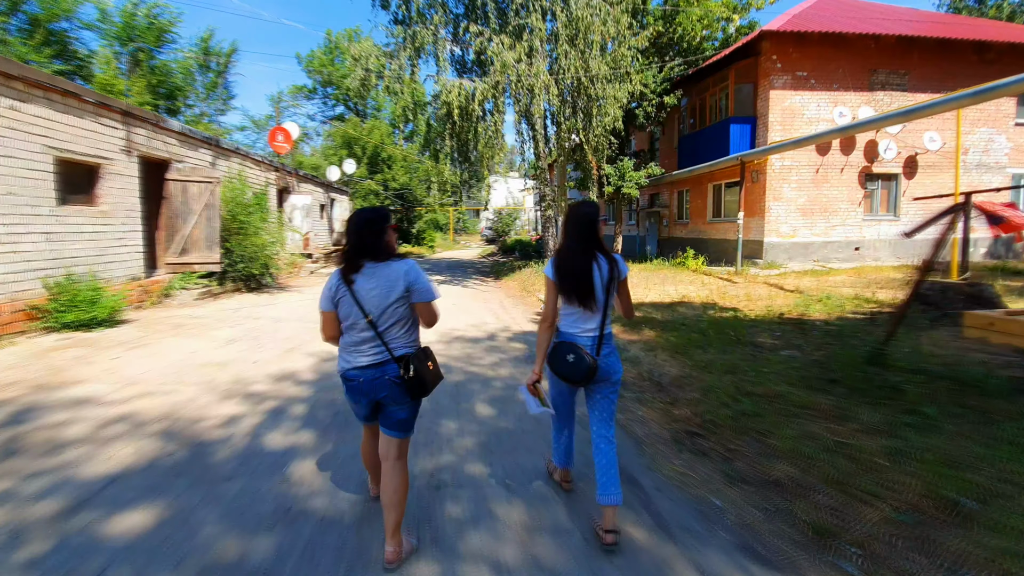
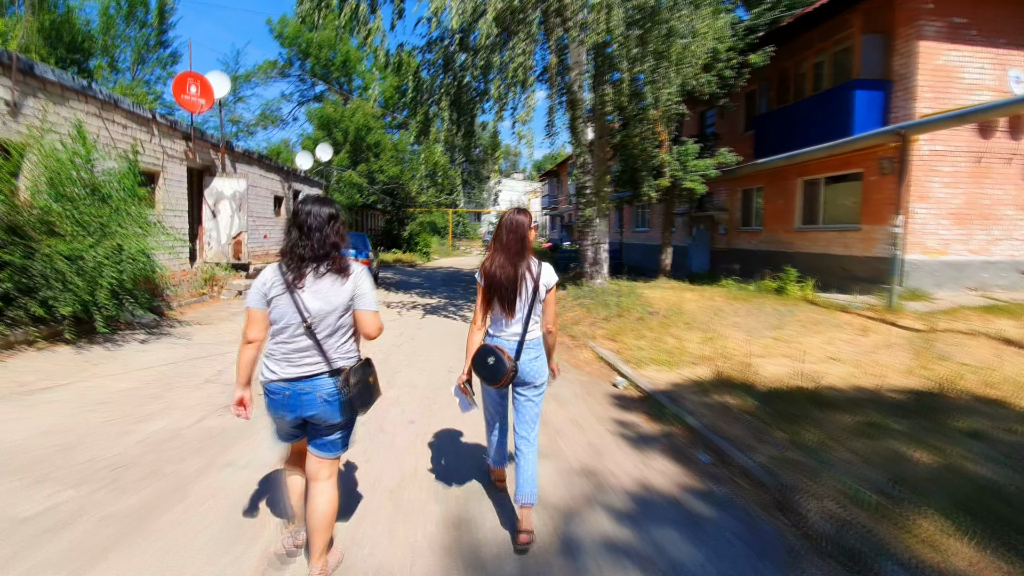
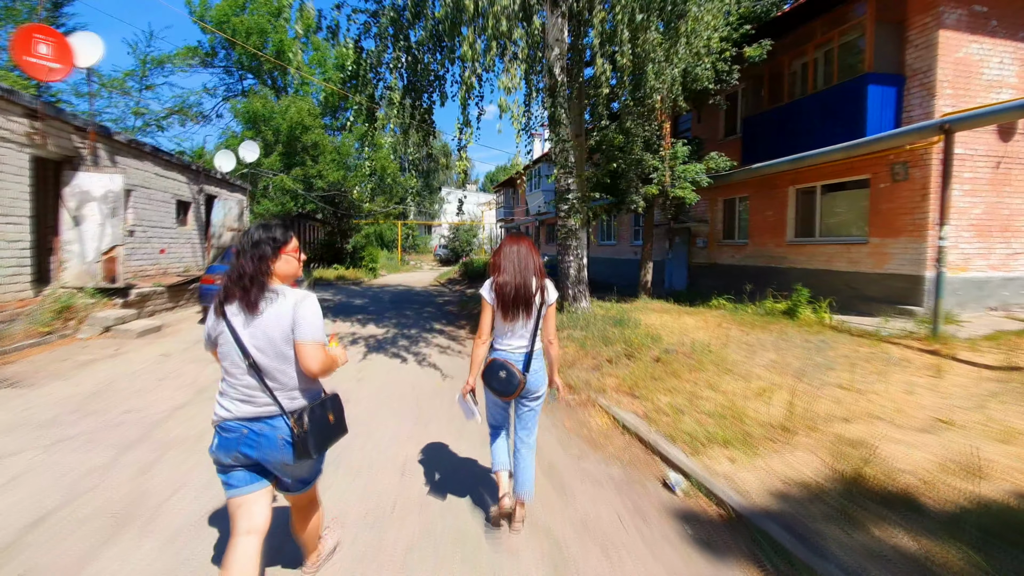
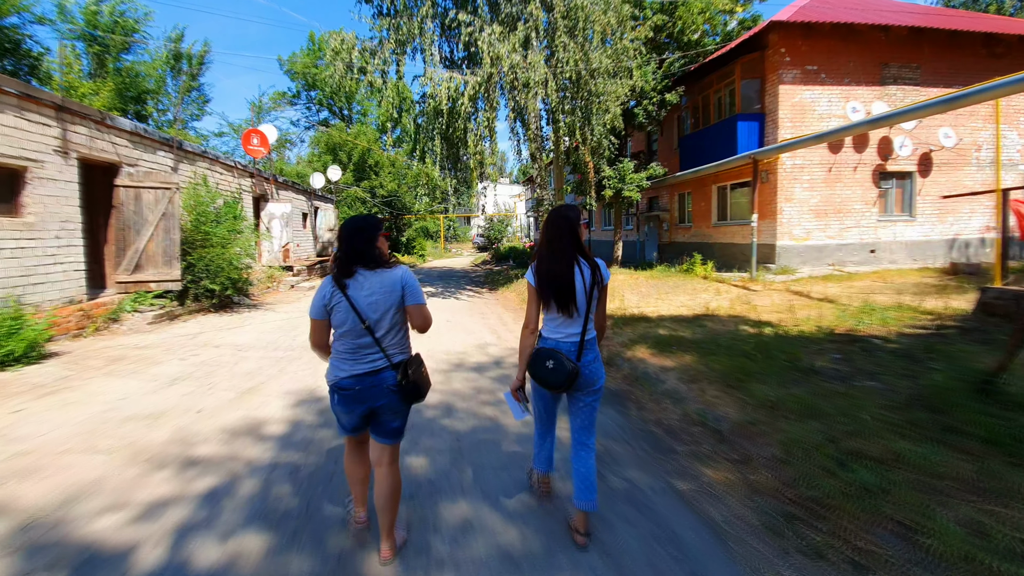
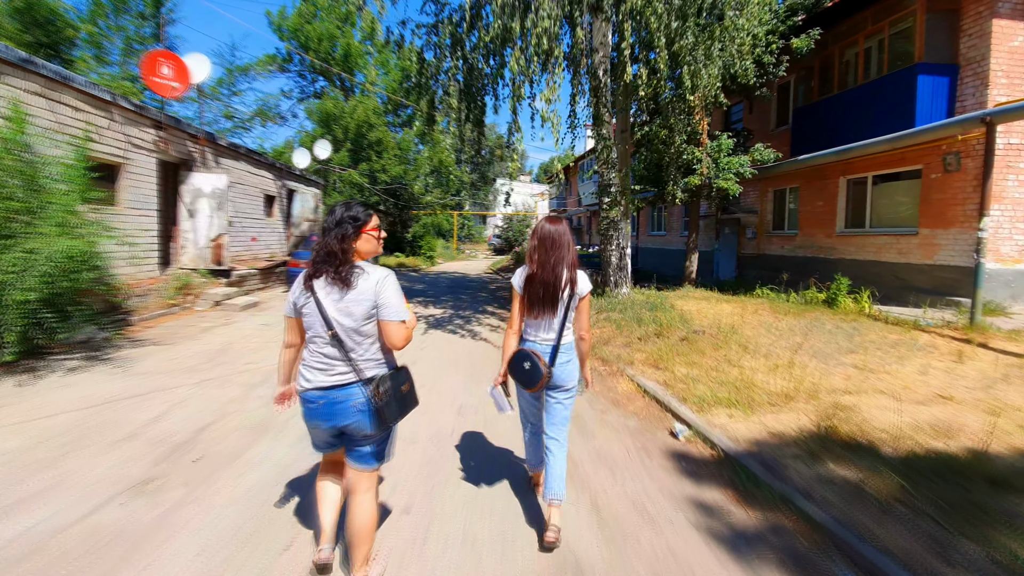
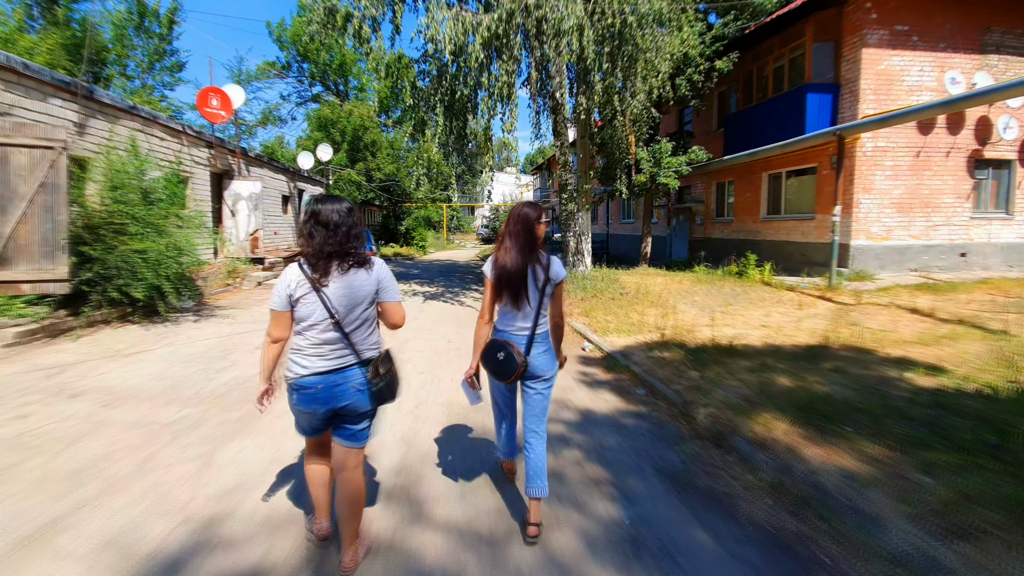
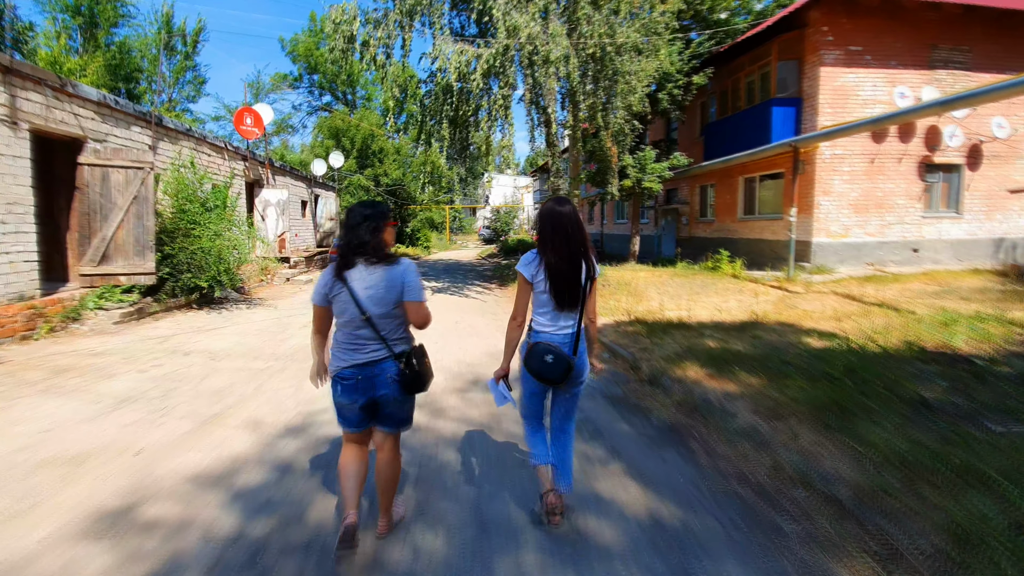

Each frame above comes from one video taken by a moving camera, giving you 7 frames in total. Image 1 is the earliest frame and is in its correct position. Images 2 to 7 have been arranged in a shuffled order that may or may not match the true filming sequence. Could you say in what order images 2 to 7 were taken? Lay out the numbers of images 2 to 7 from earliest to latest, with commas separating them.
4, 7, 6, 2, 5, 3
